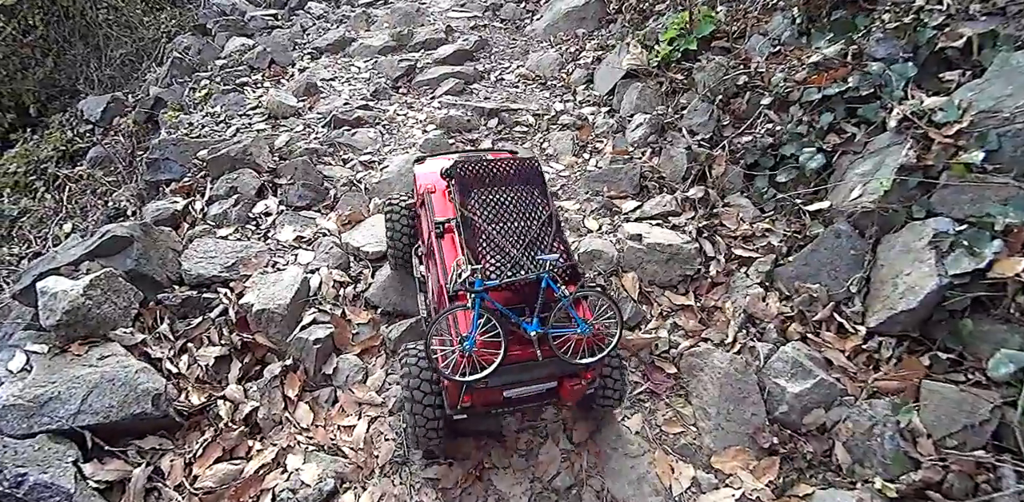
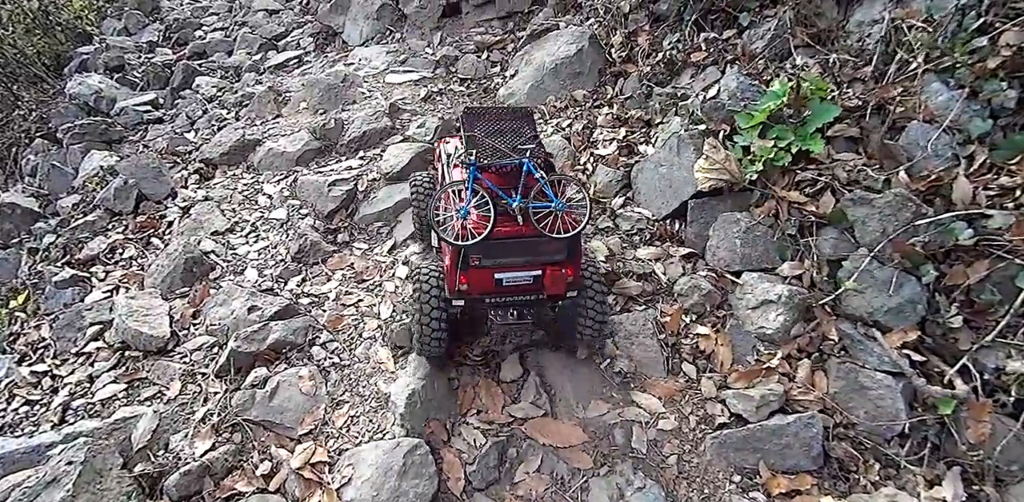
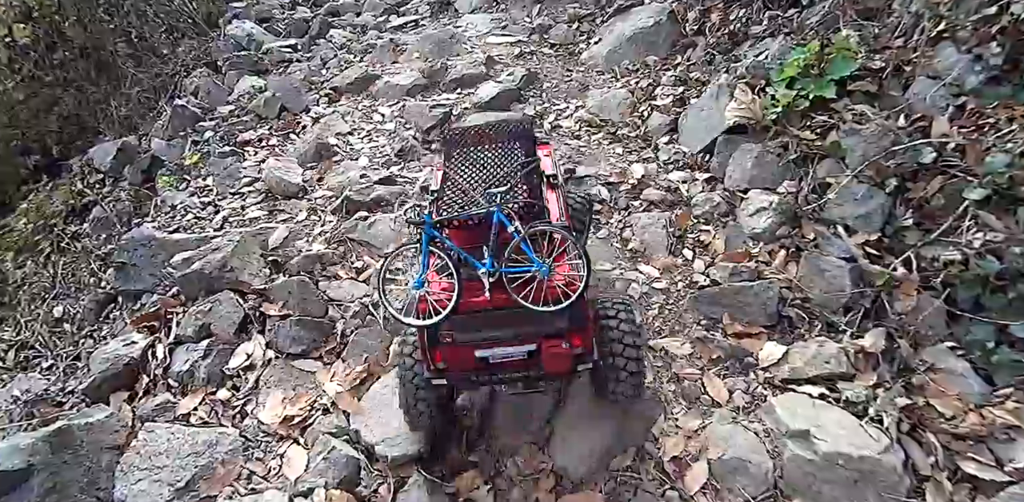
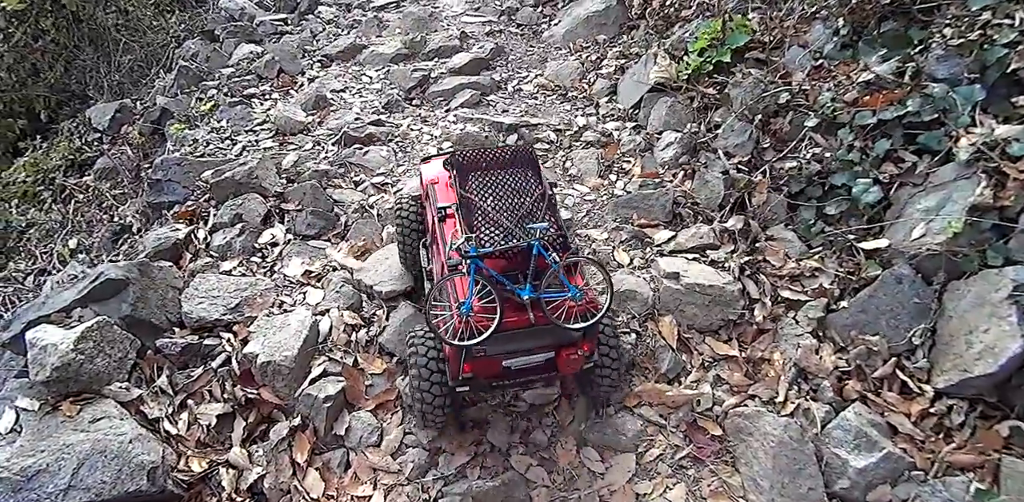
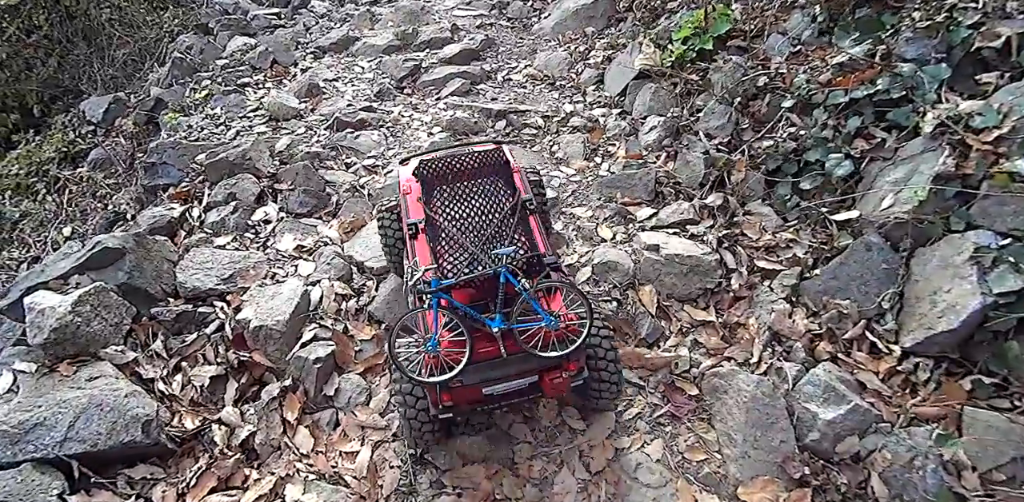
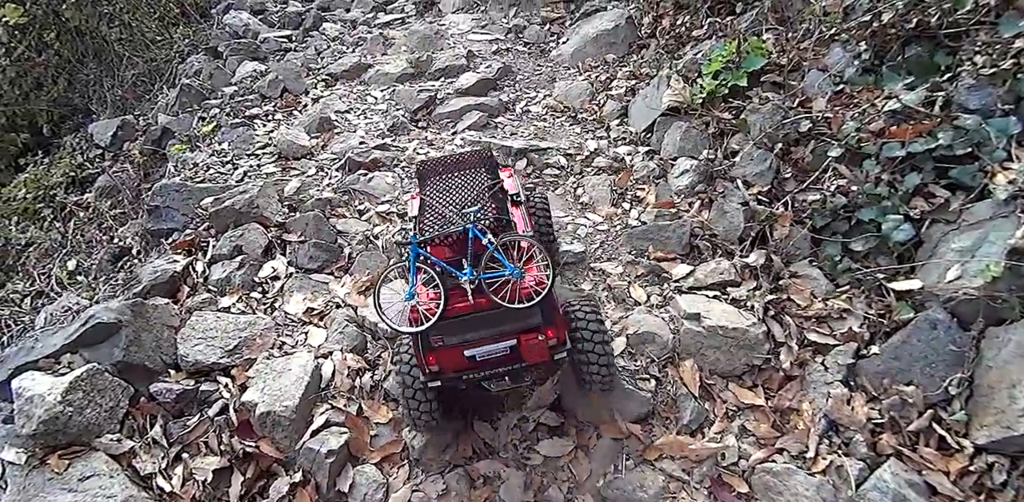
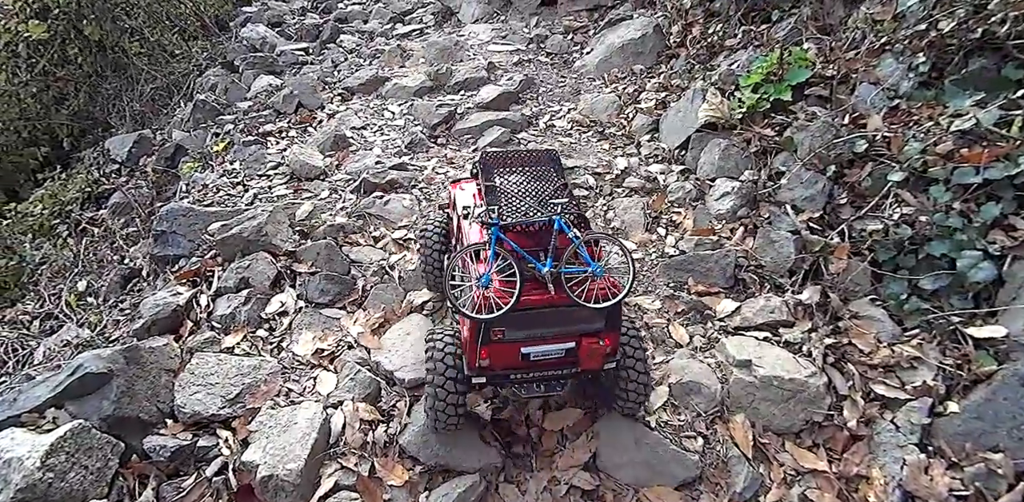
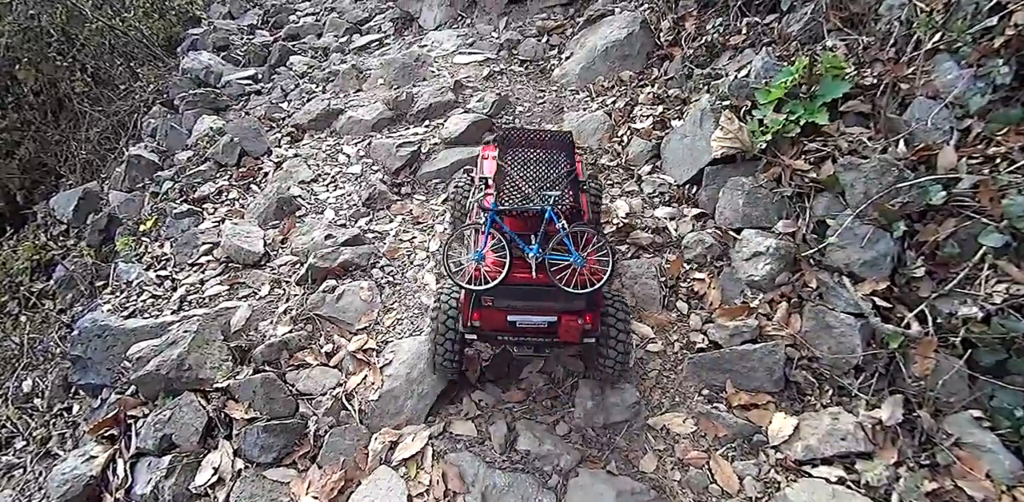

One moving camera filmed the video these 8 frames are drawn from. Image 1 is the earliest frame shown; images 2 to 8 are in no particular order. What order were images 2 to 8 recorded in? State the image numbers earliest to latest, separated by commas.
5, 4, 6, 7, 3, 8, 2
